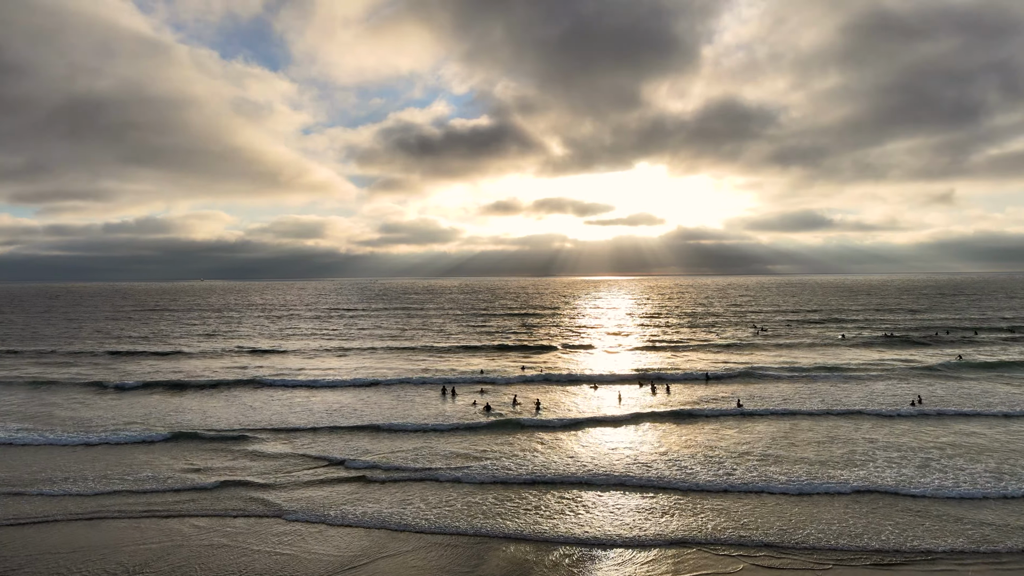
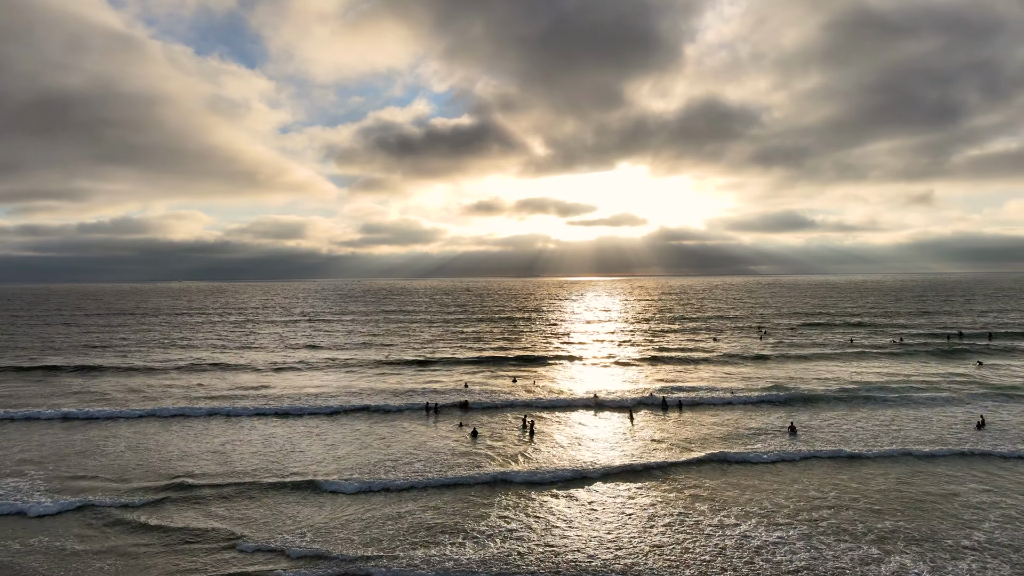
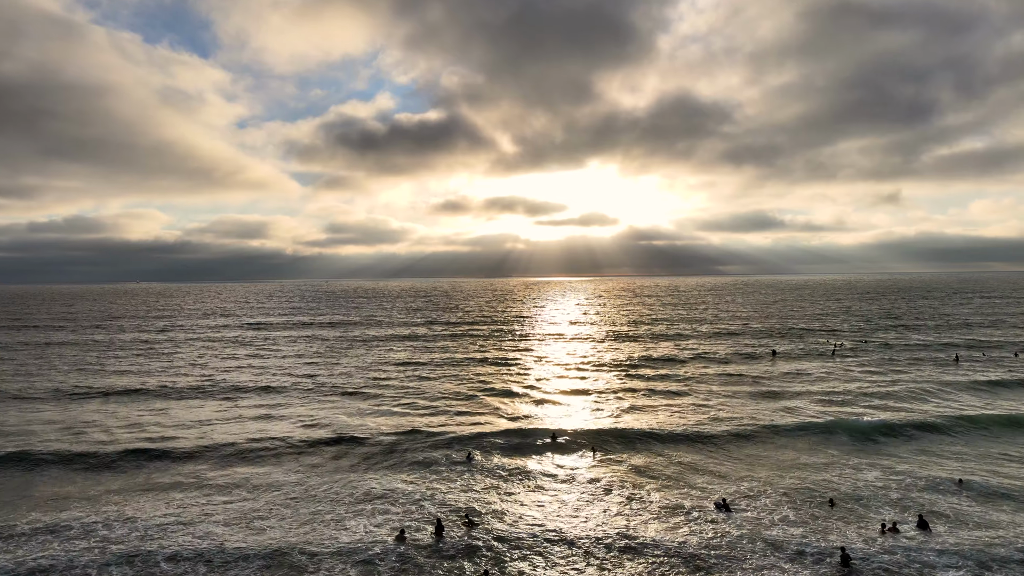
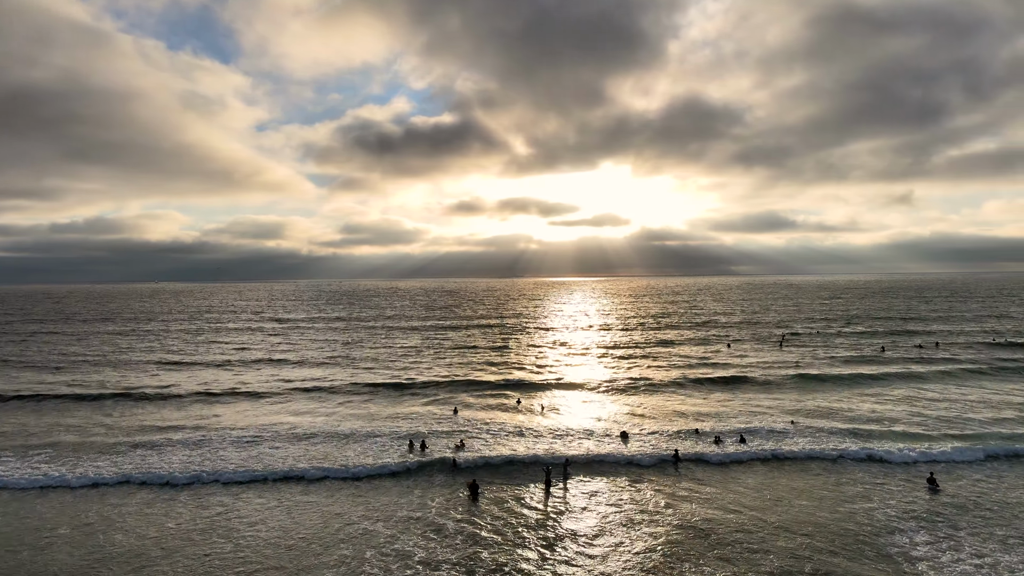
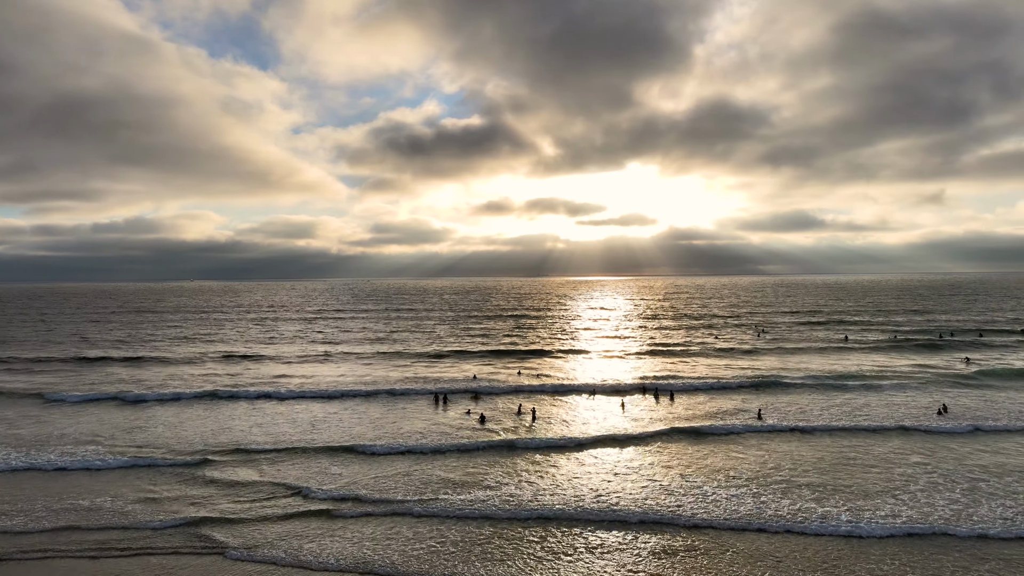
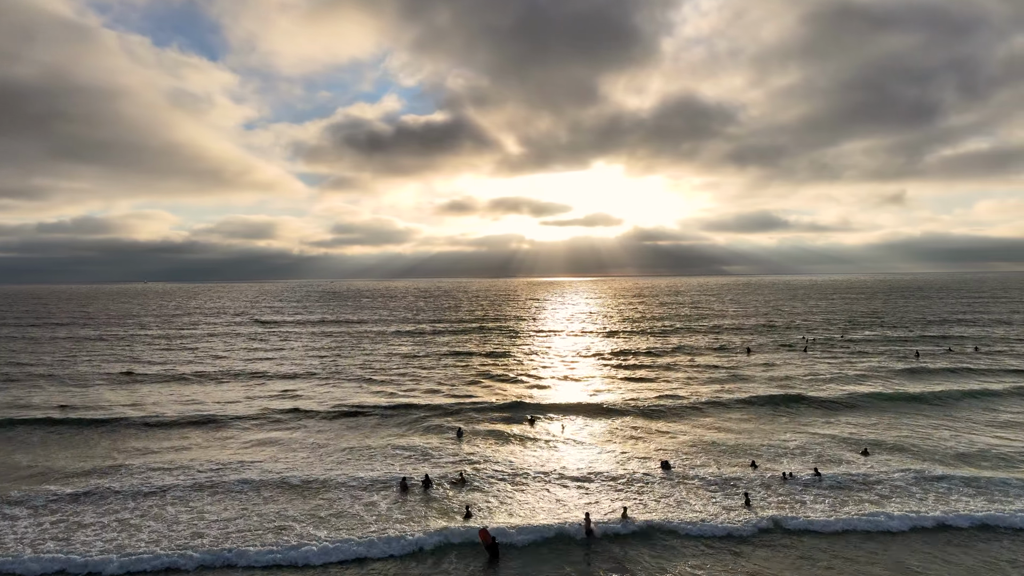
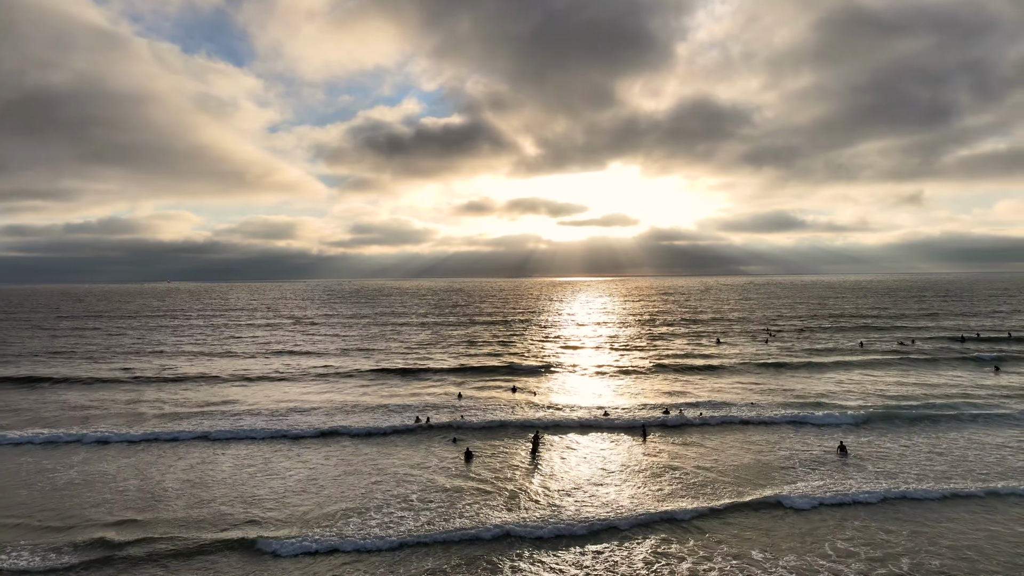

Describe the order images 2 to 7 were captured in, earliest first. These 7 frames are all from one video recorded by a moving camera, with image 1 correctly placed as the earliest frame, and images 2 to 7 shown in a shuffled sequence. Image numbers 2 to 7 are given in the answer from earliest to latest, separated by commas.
5, 2, 7, 4, 6, 3
